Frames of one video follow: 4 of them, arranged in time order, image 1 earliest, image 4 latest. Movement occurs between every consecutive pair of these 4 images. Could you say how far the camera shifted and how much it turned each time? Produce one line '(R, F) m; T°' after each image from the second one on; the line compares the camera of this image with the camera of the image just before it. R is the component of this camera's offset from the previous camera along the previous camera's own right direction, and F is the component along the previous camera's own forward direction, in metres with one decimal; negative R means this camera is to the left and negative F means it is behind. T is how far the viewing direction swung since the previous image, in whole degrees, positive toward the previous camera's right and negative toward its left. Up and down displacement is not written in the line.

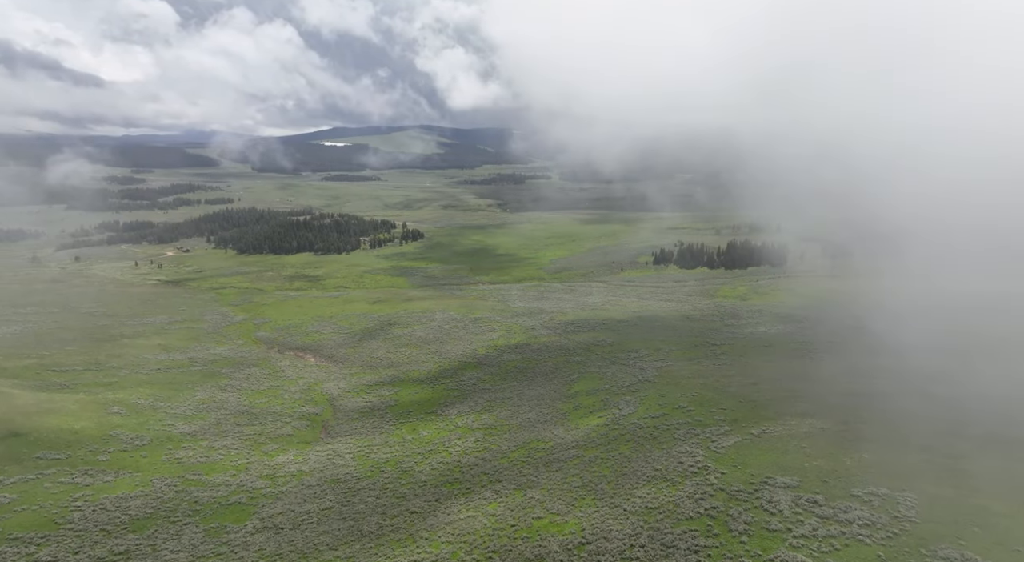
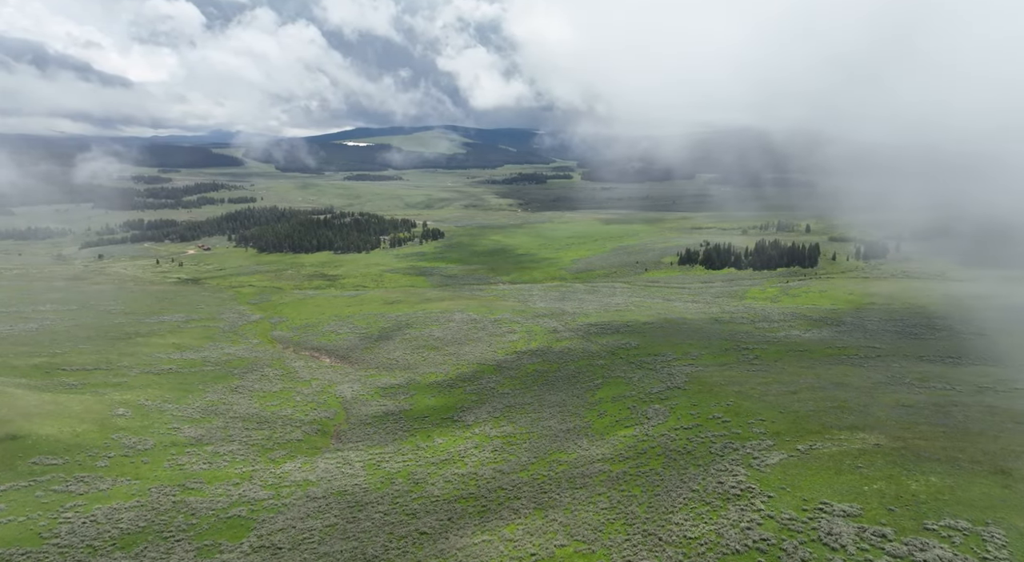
(0.0, +3.6) m; -2°
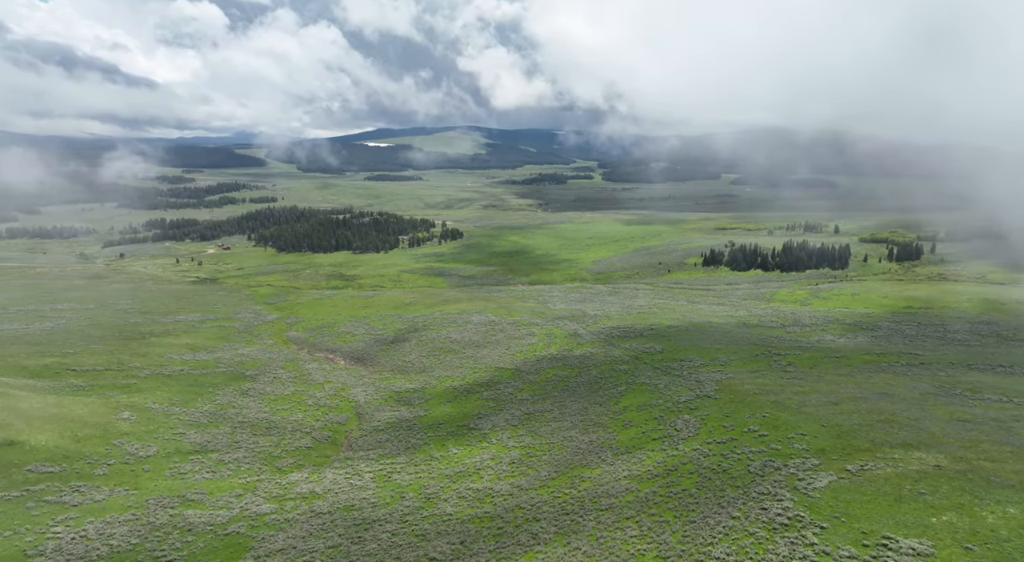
(0.0, +3.2) m; -2°
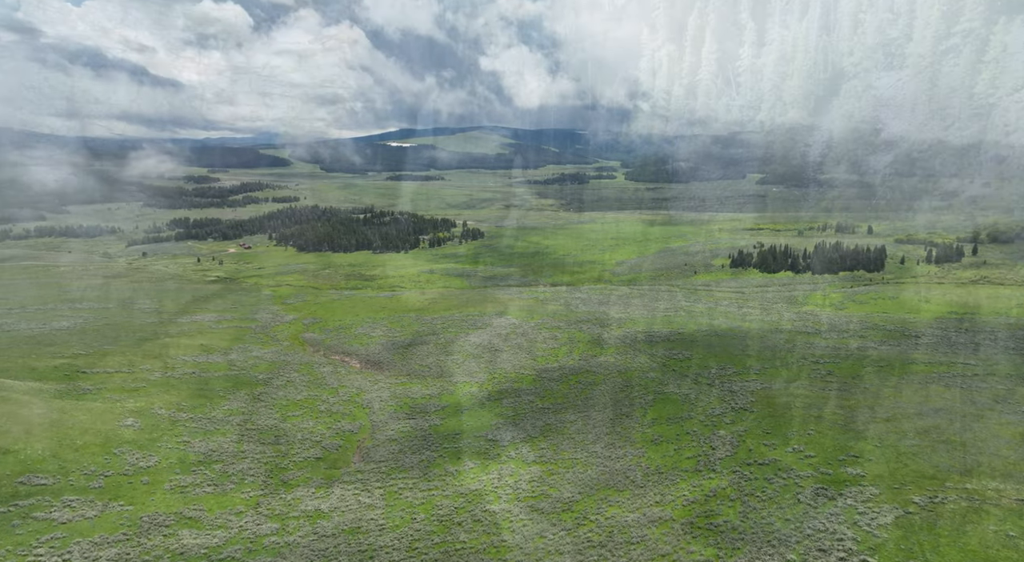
(0.0, +3.7) m; -2°
